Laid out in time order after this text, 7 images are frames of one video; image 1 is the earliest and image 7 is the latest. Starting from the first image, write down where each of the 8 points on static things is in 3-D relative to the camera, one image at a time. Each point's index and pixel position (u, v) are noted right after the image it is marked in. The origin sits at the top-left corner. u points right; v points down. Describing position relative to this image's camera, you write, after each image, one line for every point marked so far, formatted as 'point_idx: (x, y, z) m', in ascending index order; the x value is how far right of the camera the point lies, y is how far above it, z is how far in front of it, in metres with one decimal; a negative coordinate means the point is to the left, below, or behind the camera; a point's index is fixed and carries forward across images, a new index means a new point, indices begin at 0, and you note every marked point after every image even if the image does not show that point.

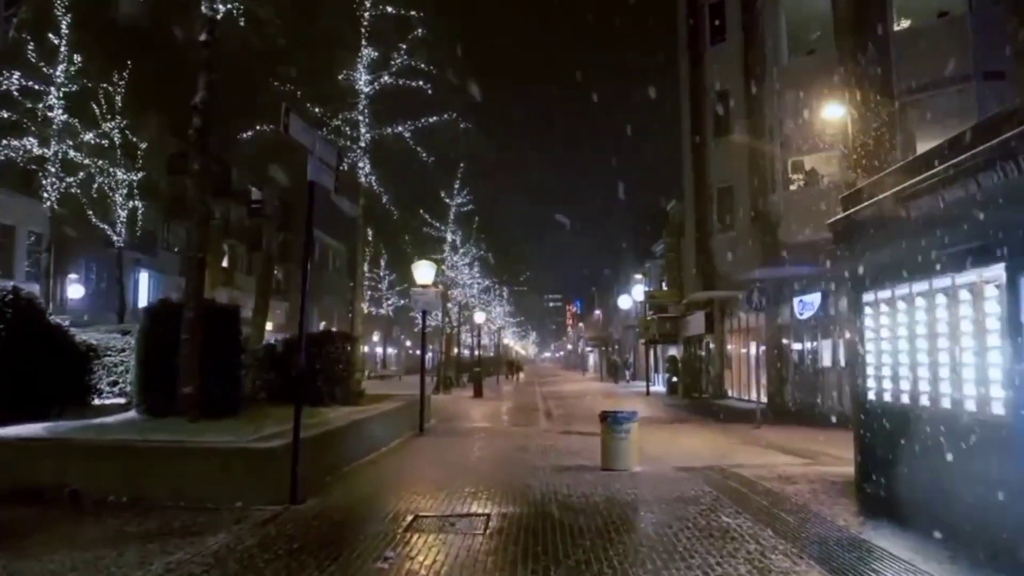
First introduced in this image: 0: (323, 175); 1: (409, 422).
0: (-2.2, +1.3, +10.4) m
1: (-2.3, -3.0, +19.8) m
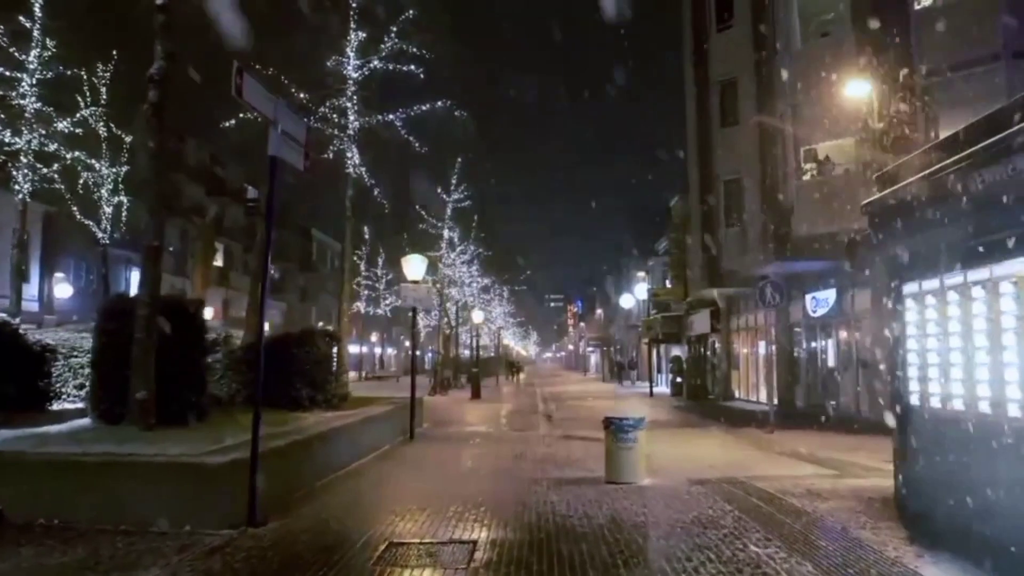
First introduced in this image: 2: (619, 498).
0: (-2.3, +1.4, +9.1) m
1: (-2.3, -2.9, +18.5) m
2: (+1.2, -2.4, +10.1) m
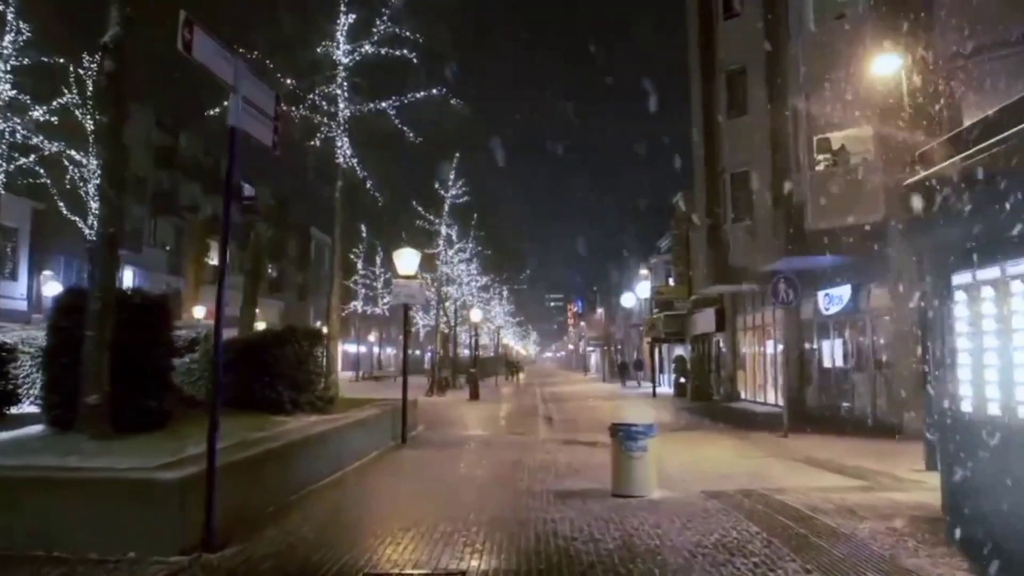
0: (-2.3, +1.5, +8.0) m
1: (-2.4, -2.8, +17.4) m
2: (+1.2, -2.3, +9.0) m
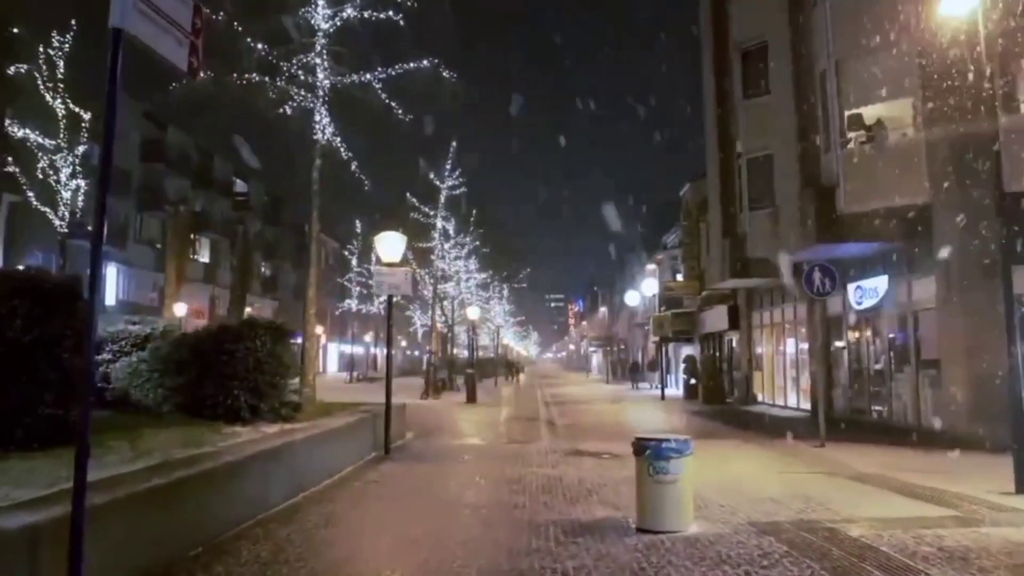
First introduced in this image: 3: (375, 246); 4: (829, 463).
0: (-2.4, +1.7, +5.8) m
1: (-2.4, -2.6, +15.1) m
2: (+1.1, -2.1, +6.8) m
3: (-2.5, +0.8, +16.3) m
4: (+4.9, -2.7, +13.8) m
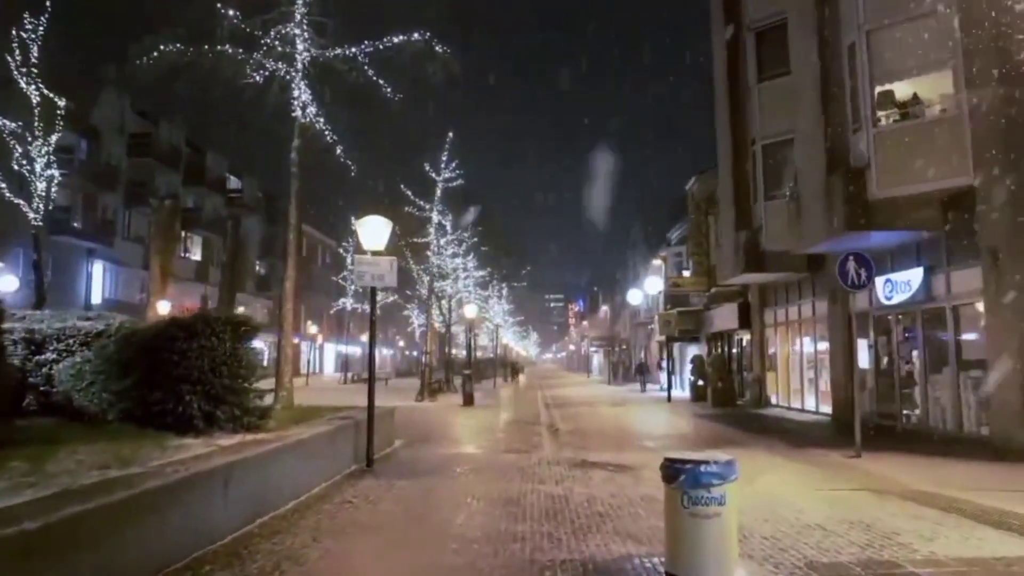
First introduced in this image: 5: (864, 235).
0: (-2.4, +1.8, +4.0) m
1: (-2.4, -2.5, +13.4) m
2: (+1.1, -1.9, +5.0) m
3: (-2.5, +0.9, +14.6) m
4: (+4.8, -2.6, +12.1) m
5: (+7.1, +1.1, +18.1) m
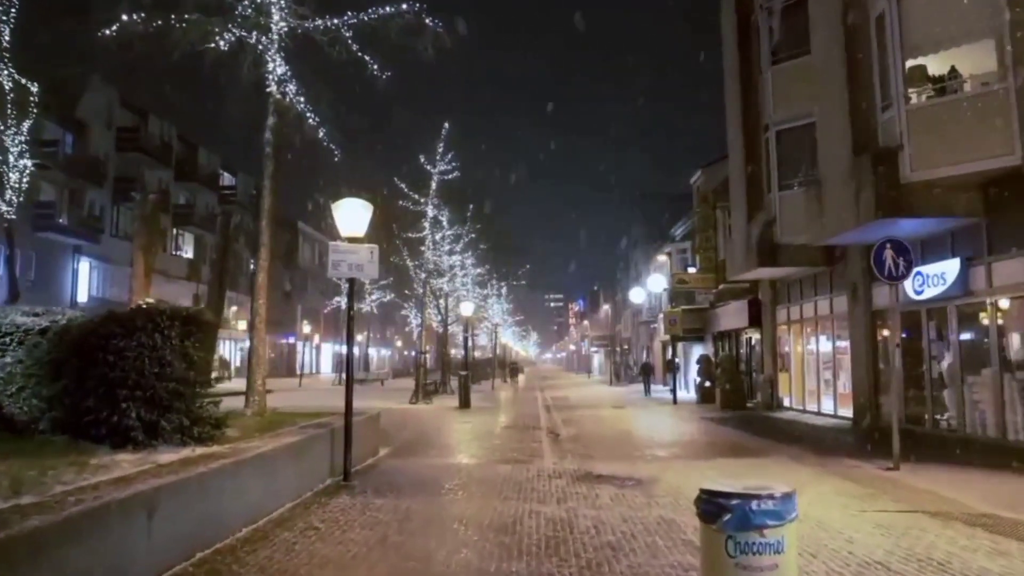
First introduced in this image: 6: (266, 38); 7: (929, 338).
0: (-2.4, +1.9, +2.4) m
1: (-2.5, -2.3, +11.8) m
2: (+1.1, -1.8, +3.4) m
3: (-2.6, +1.0, +13.0) m
4: (+4.8, -2.4, +10.5) m
5: (+7.0, +1.2, +16.5) m
6: (-4.5, +4.5, +16.4) m
7: (+8.3, -1.0, +18.0) m
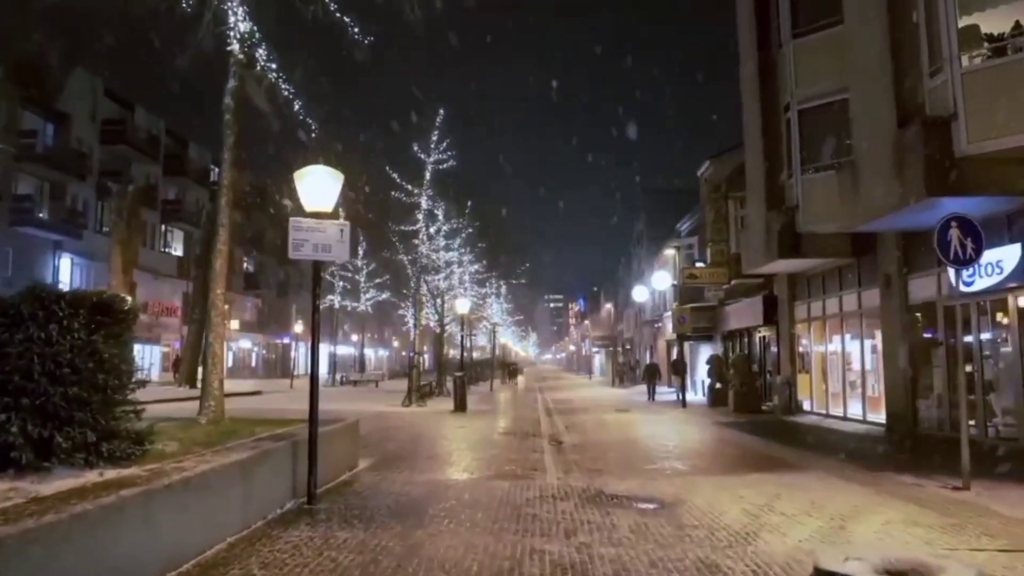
0: (-2.5, +2.1, +0.4) m
1: (-2.5, -2.2, +9.8) m
2: (+1.0, -1.6, +1.4) m
3: (-2.6, +1.2, +10.9) m
4: (+4.8, -2.3, +8.5) m
5: (+7.0, +1.4, +14.4) m
6: (-4.5, +4.7, +14.4) m
7: (+8.3, -0.8, +16.0) m
